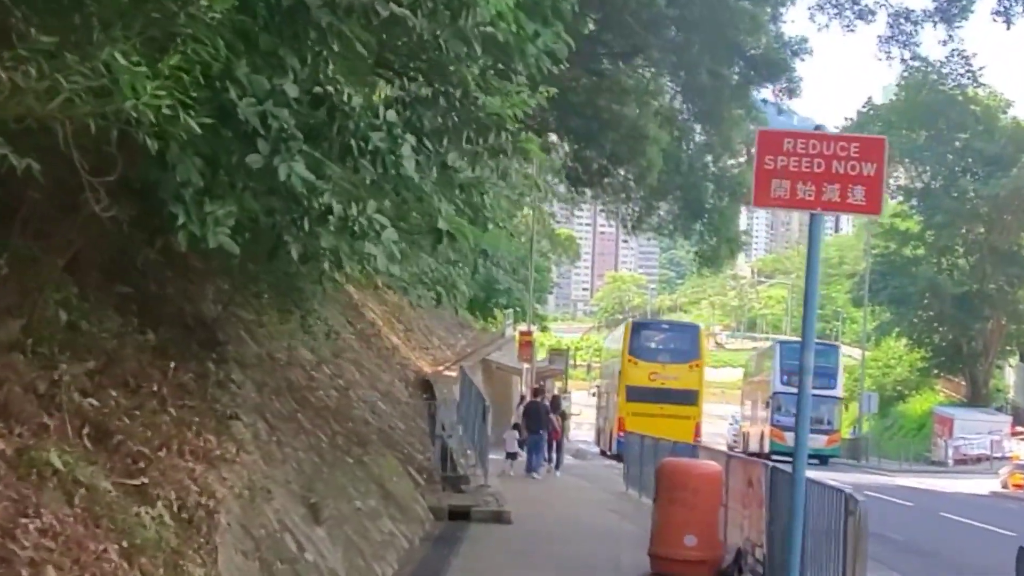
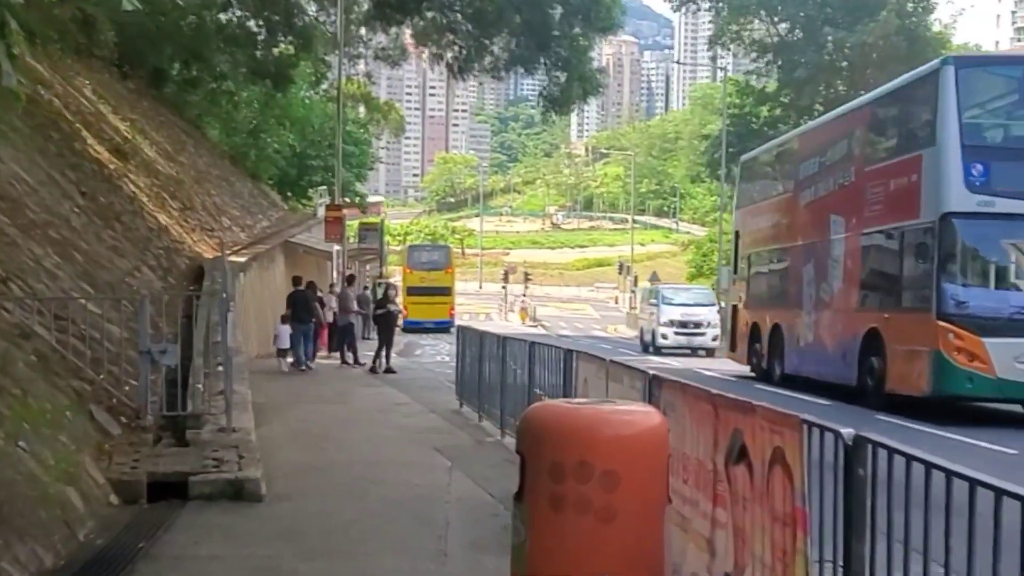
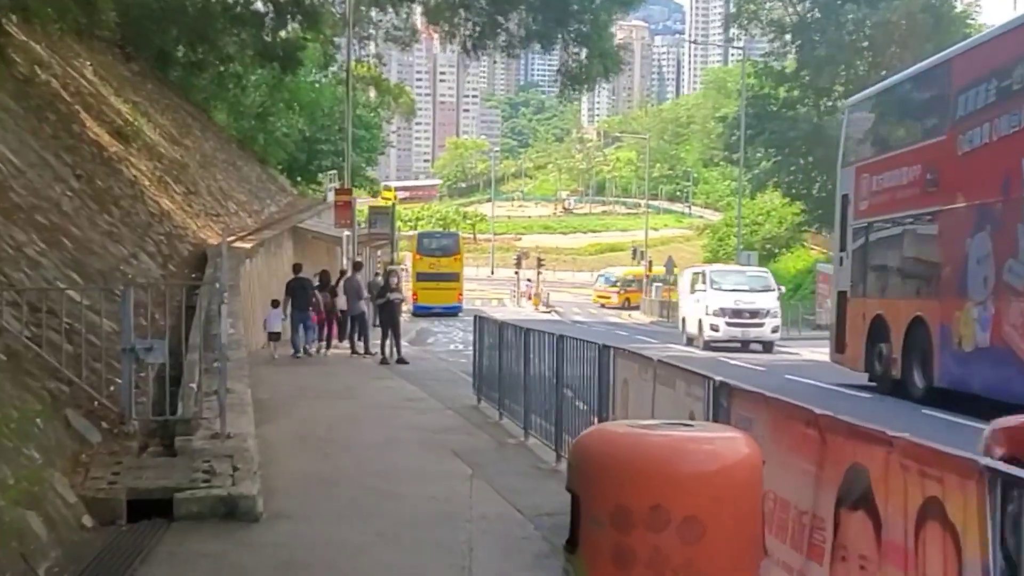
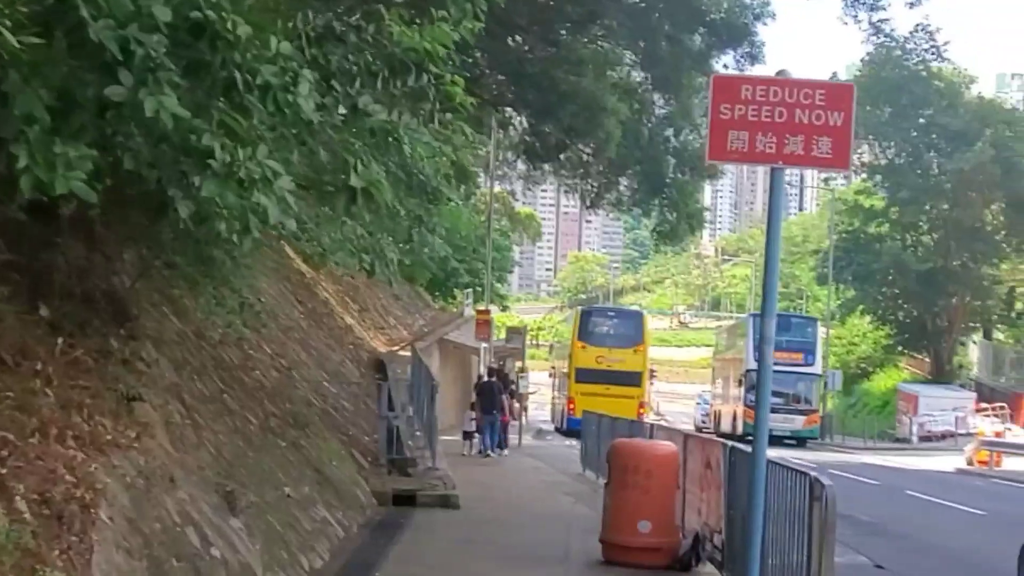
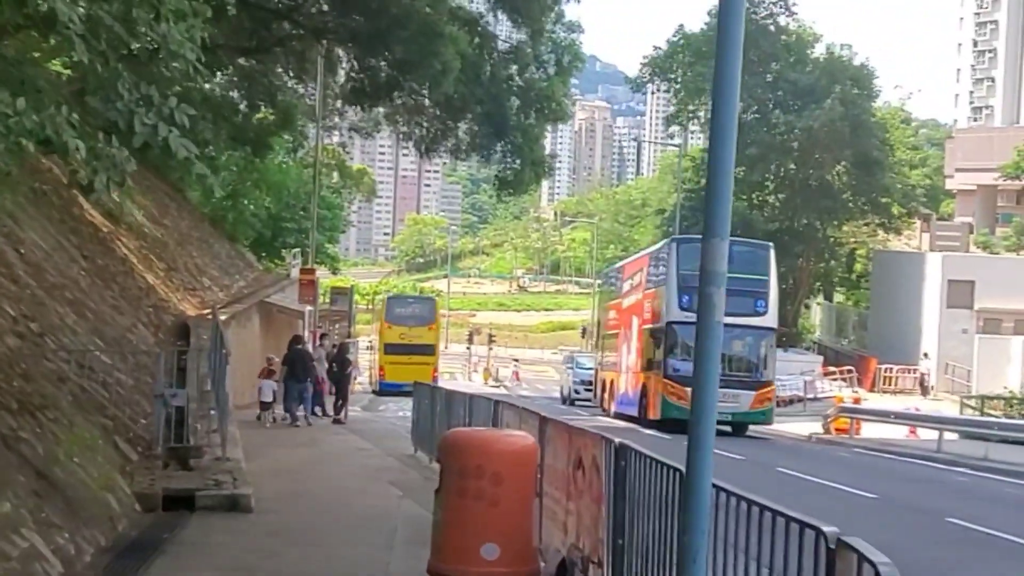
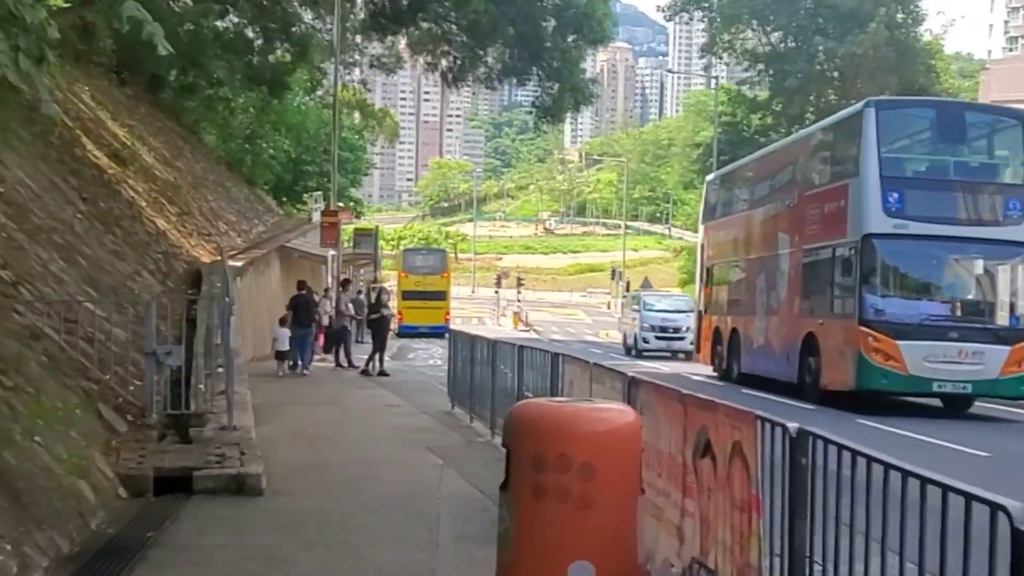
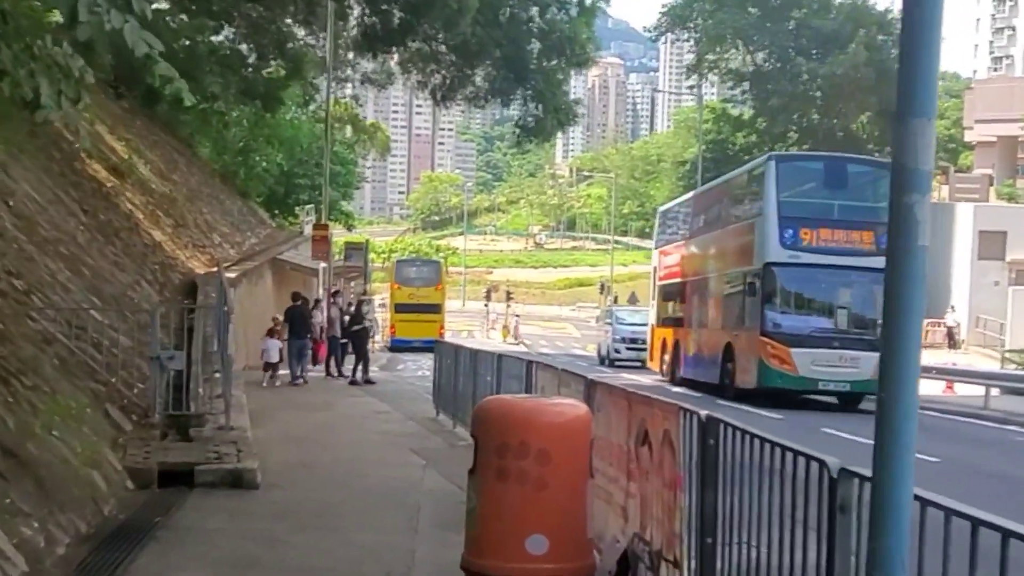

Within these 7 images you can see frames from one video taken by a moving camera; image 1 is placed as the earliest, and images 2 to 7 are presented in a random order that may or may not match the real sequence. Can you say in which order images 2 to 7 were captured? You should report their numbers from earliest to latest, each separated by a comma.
4, 5, 7, 6, 2, 3
